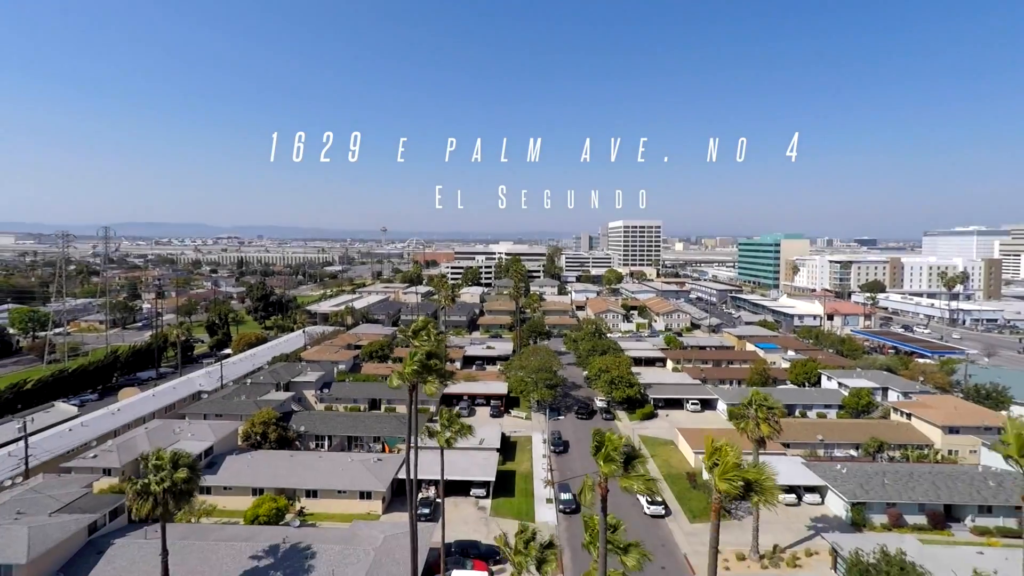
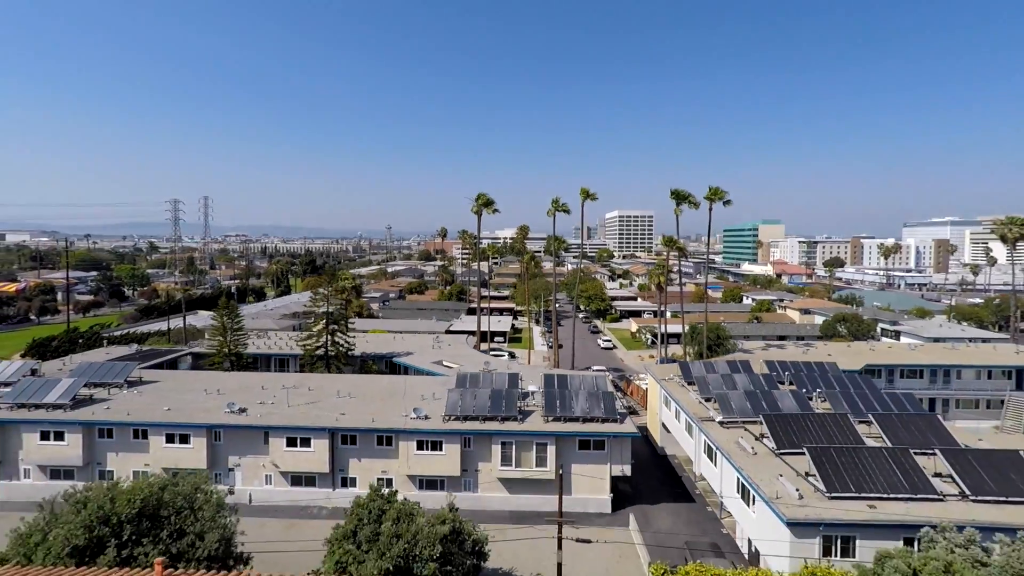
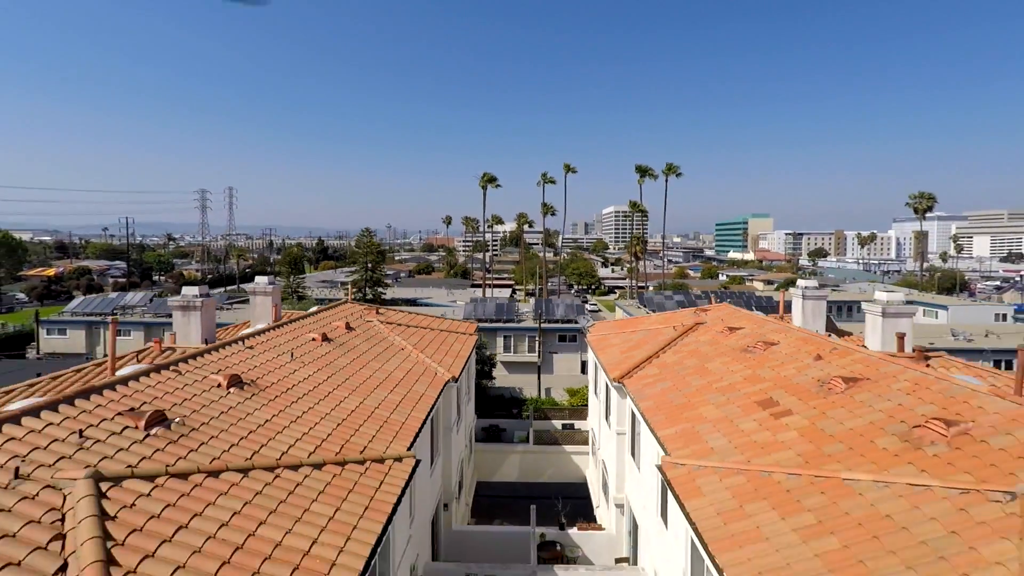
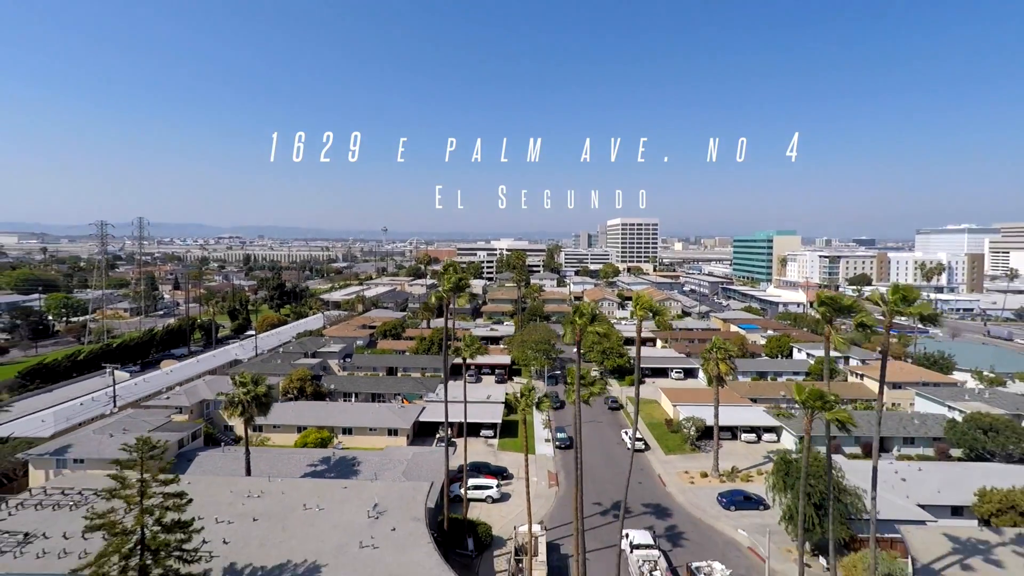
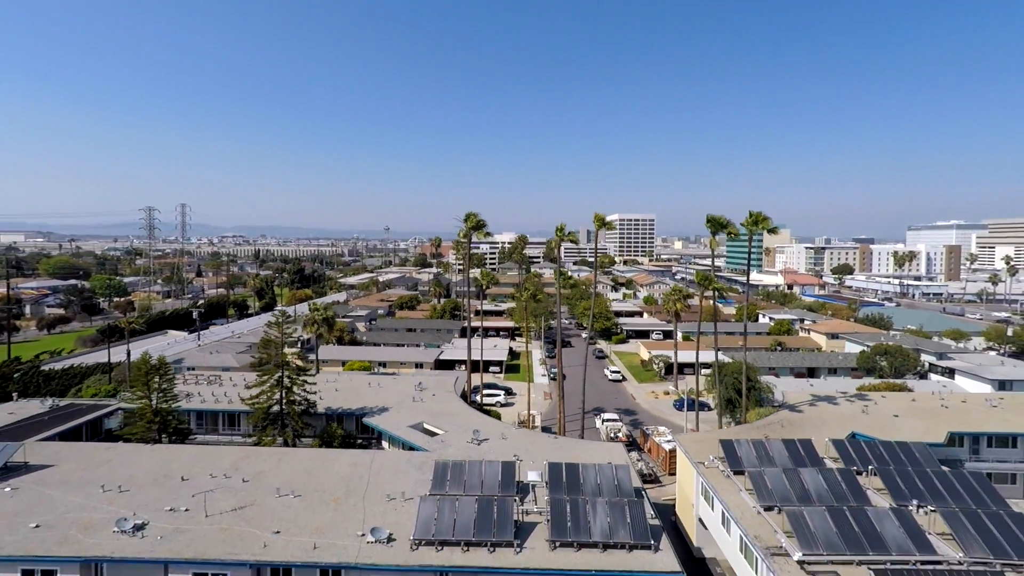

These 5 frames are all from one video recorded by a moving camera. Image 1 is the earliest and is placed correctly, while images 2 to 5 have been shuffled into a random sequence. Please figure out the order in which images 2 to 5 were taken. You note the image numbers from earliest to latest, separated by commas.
4, 5, 2, 3
